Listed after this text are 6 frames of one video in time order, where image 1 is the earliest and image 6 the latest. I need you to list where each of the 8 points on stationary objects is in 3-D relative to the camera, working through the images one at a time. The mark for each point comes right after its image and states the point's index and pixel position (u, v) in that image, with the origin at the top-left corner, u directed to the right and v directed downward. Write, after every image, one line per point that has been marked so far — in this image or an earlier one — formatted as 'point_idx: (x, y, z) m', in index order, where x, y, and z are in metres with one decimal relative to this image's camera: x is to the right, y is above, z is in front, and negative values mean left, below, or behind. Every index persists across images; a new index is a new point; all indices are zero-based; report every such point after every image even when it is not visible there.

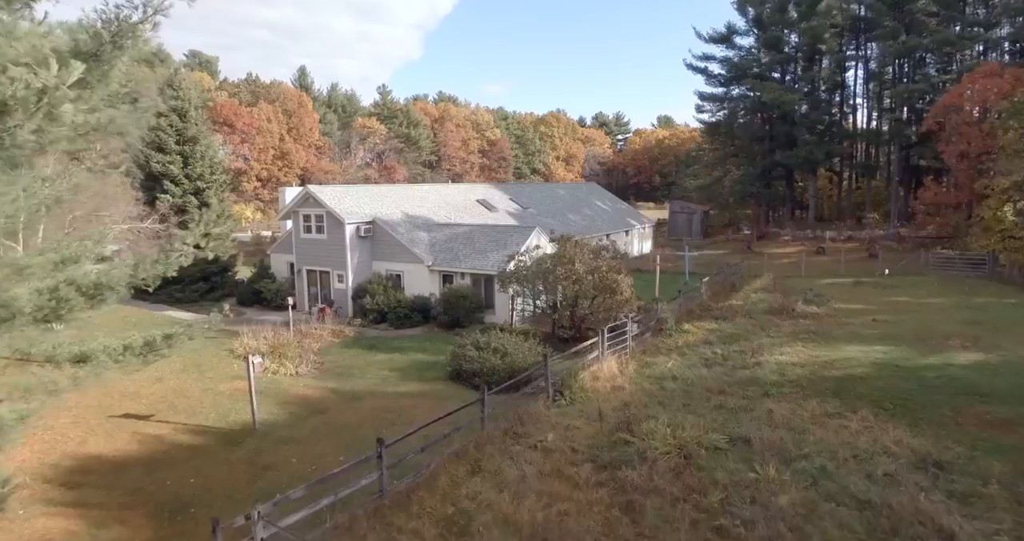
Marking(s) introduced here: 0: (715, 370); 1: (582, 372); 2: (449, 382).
0: (+5.2, -2.5, +16.9) m
1: (+1.7, -2.5, +16.1) m
2: (-1.6, -2.8, +17.0) m
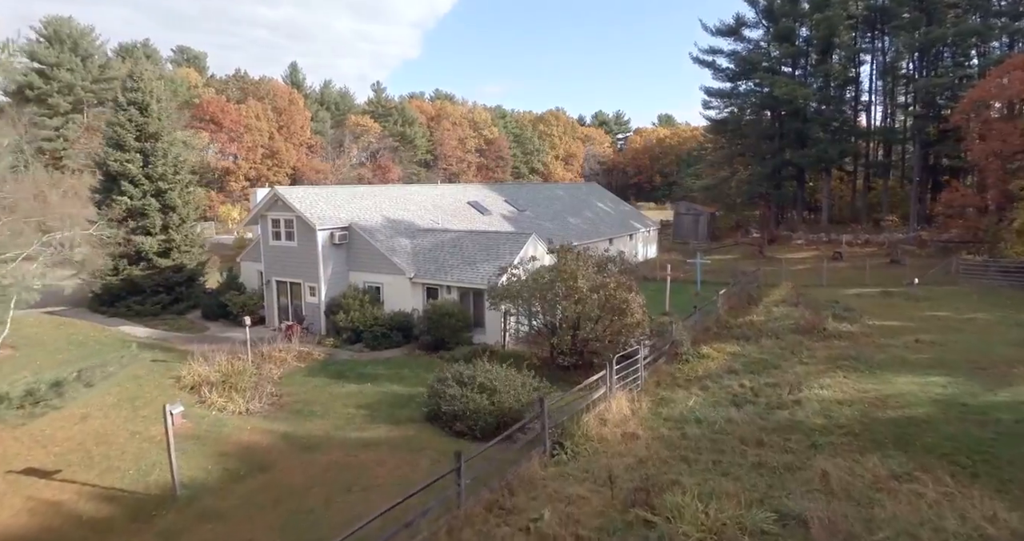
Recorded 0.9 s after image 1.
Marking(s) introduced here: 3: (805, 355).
0: (+4.9, -2.9, +14.0) m
1: (+1.5, -2.9, +13.2) m
2: (-1.8, -3.3, +14.1) m
3: (+8.1, -2.3, +18.4) m
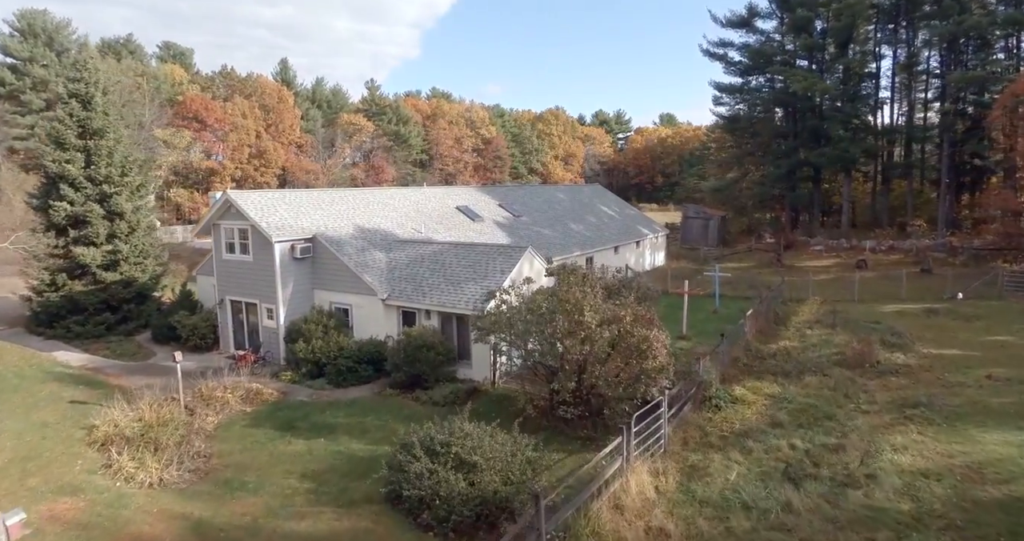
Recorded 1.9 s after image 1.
0: (+4.7, -3.5, +10.7) m
1: (+1.3, -3.4, +9.8) m
2: (-2.1, -3.8, +10.7) m
3: (+7.9, -2.9, +15.0) m
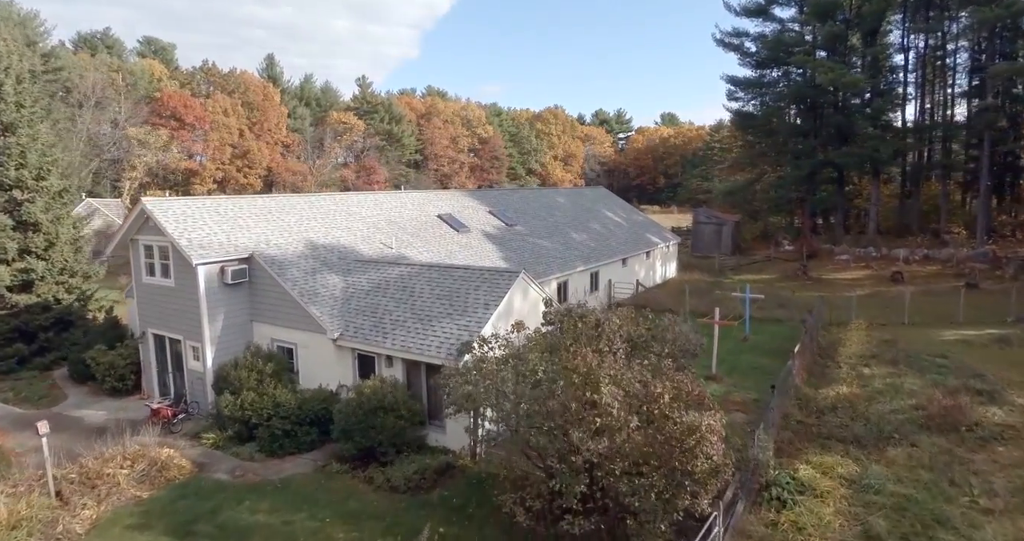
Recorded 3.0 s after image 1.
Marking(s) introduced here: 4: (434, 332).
0: (+4.5, -4.2, +6.6) m
1: (+1.0, -4.1, +5.8) m
2: (-2.3, -4.5, +6.7) m
3: (+7.6, -3.6, +11.0) m
4: (-1.5, -1.2, +12.9) m
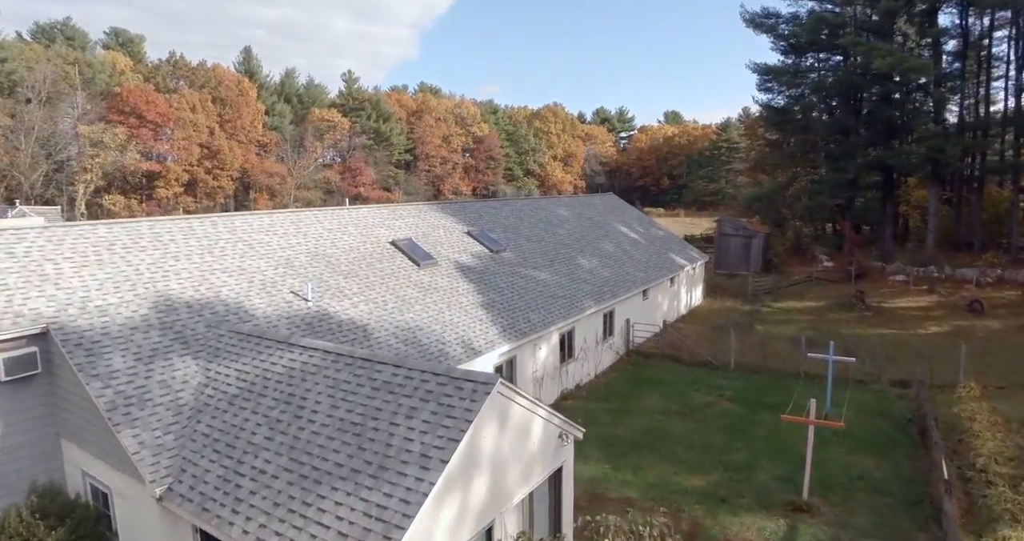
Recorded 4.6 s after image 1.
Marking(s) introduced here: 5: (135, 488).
0: (+4.1, -5.3, +0.4) m
1: (+0.7, -5.3, -0.5) m
2: (-2.6, -5.7, +0.4) m
3: (+7.3, -4.7, +4.7) m
4: (-1.8, -2.4, +6.6) m
5: (-4.6, -2.6, +8.1) m
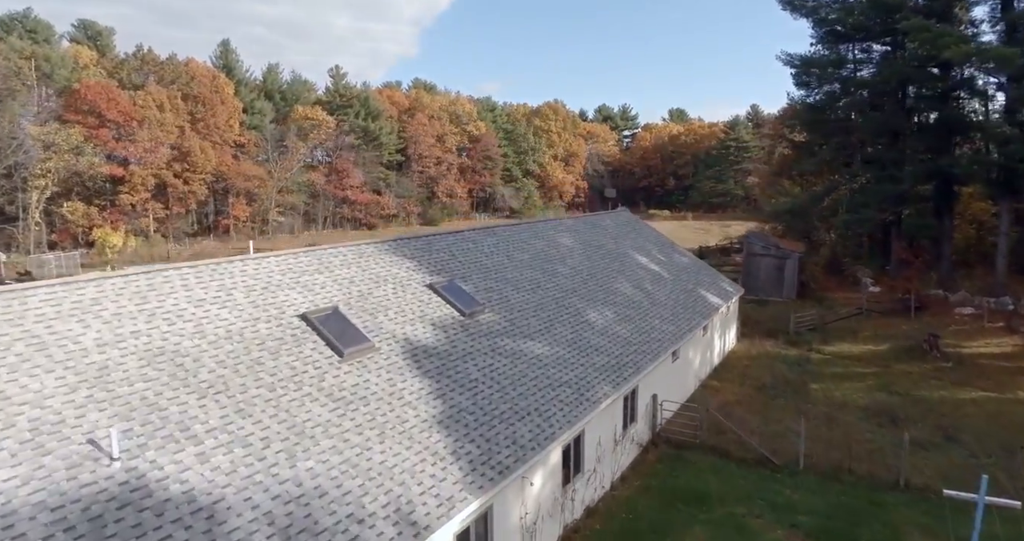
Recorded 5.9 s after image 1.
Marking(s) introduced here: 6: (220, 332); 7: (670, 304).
0: (+3.8, -6.7, -4.9) m
1: (+0.3, -6.7, -5.7) m
2: (-3.0, -7.1, -4.8) m
3: (+6.9, -6.1, -0.5) m
4: (-2.2, -3.8, +1.4) m
5: (-5.0, -4.0, +2.9) m
6: (-3.9, -0.9, +9.4) m
7: (+4.3, -0.9, +18.4) m
